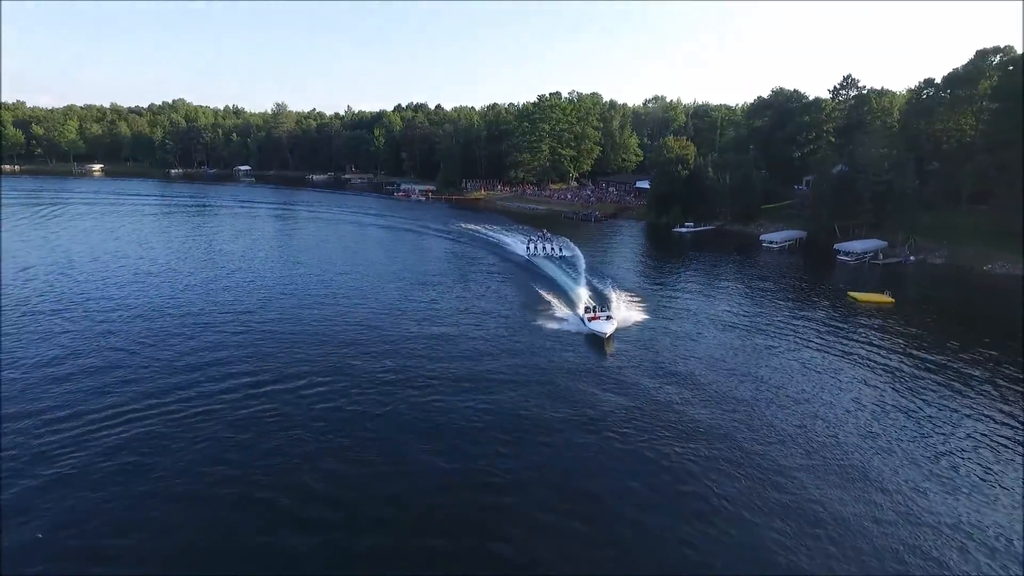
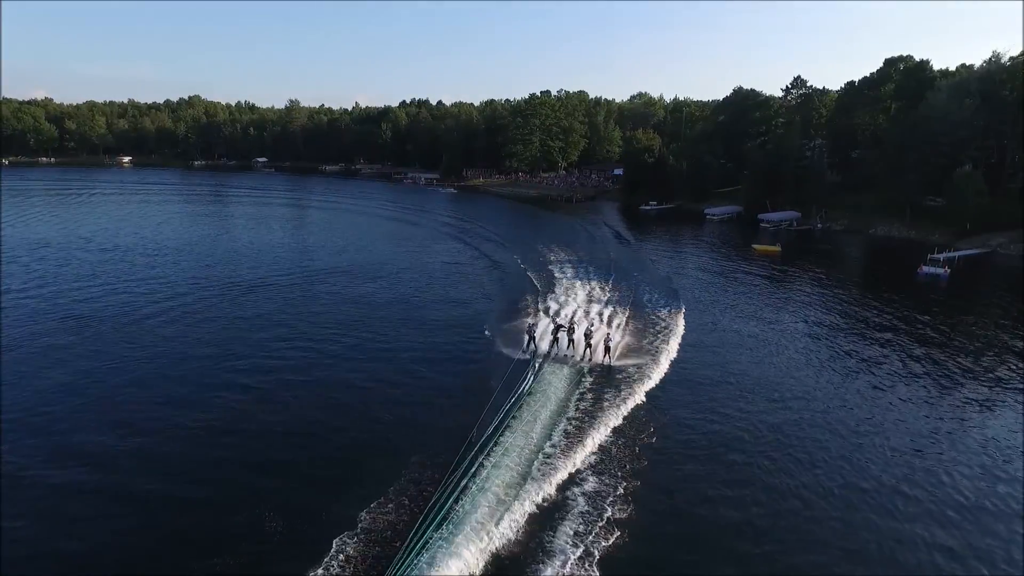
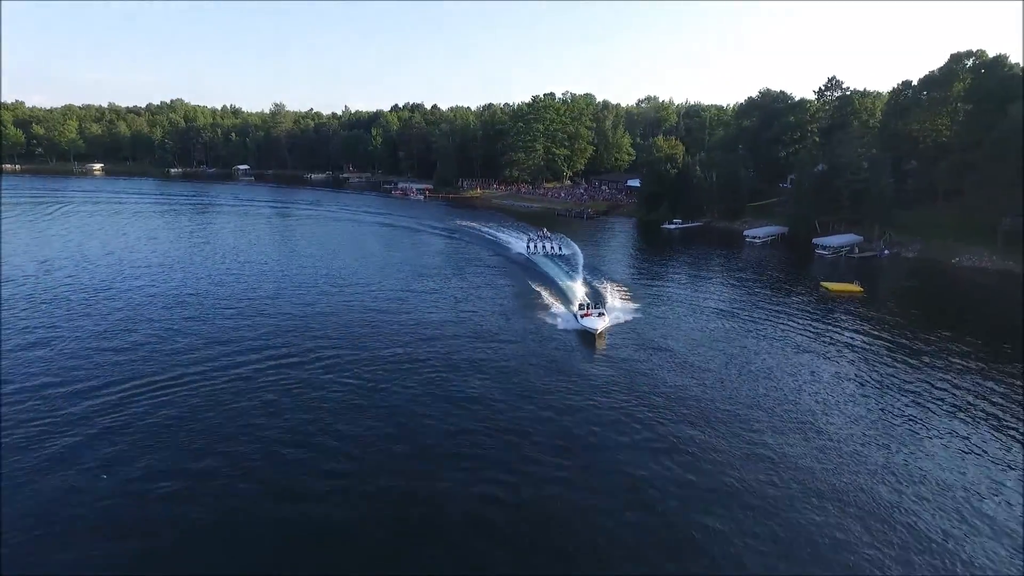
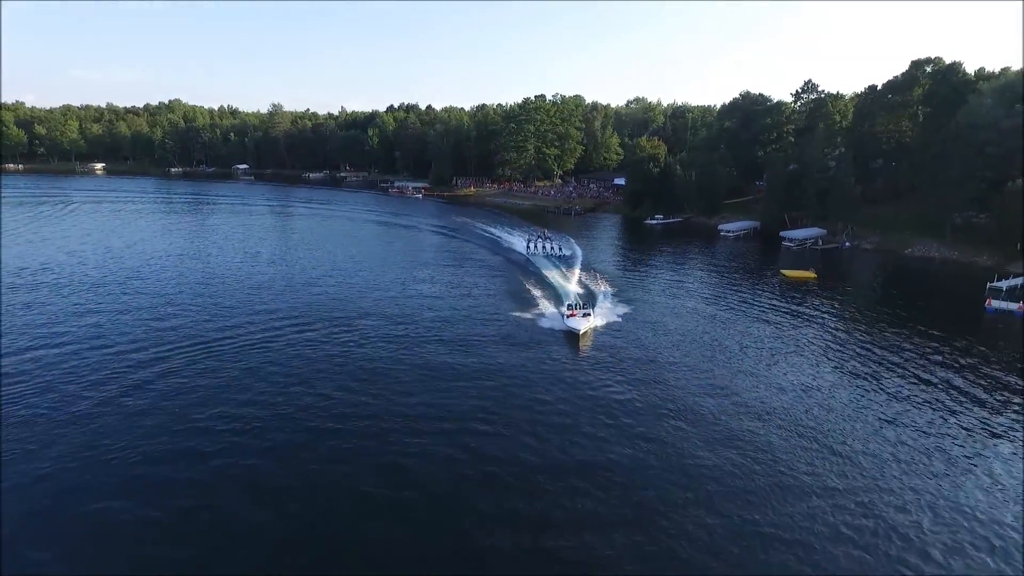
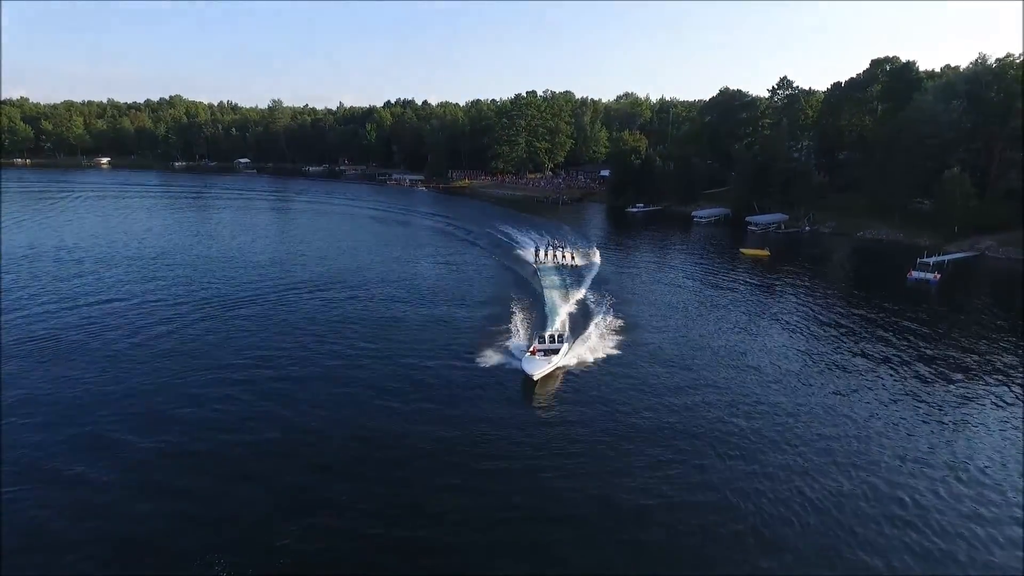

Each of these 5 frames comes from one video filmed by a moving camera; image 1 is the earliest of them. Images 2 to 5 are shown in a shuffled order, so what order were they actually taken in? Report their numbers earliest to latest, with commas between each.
3, 4, 5, 2
